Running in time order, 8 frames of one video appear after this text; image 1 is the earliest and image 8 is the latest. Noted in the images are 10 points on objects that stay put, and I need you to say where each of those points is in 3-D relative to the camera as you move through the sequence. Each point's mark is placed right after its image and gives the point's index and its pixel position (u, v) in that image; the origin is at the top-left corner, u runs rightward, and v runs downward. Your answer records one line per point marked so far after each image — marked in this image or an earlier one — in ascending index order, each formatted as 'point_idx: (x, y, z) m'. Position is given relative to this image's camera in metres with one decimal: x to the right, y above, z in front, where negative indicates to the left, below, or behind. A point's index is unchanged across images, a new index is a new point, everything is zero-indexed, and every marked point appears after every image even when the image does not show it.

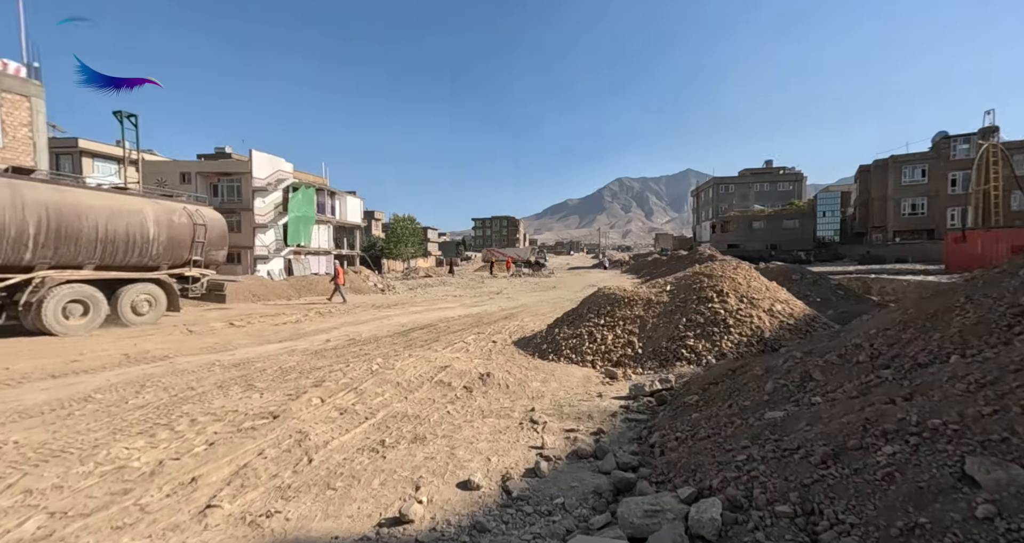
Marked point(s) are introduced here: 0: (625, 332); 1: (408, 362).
0: (+1.9, -1.0, +8.0) m
1: (-1.7, -1.5, +7.7) m
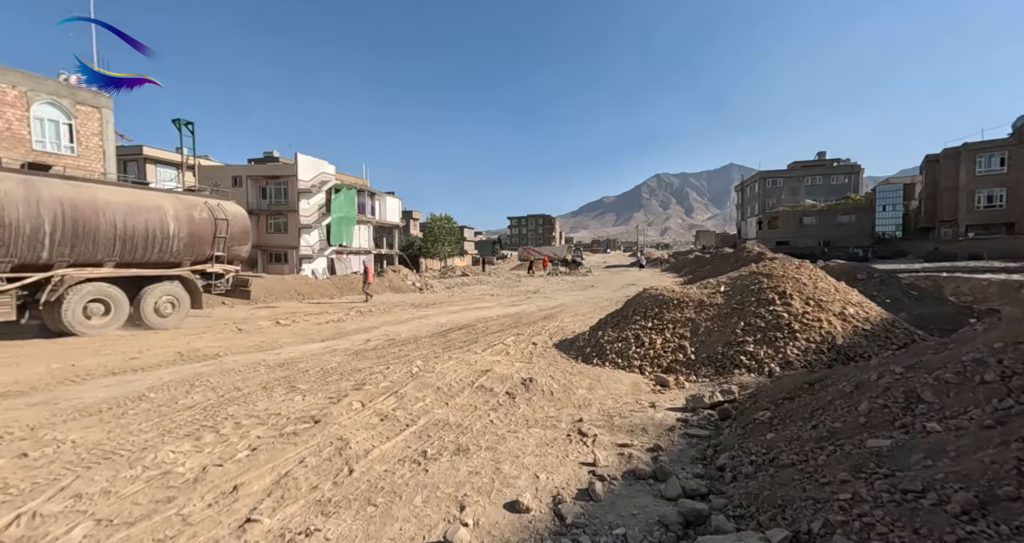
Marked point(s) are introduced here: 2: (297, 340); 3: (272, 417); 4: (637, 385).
0: (+2.6, -1.0, +7.6) m
1: (-1.0, -1.5, +7.6) m
2: (-5.4, -1.7, +12.1) m
3: (-2.7, -1.6, +5.3) m
4: (+1.7, -1.6, +6.6) m
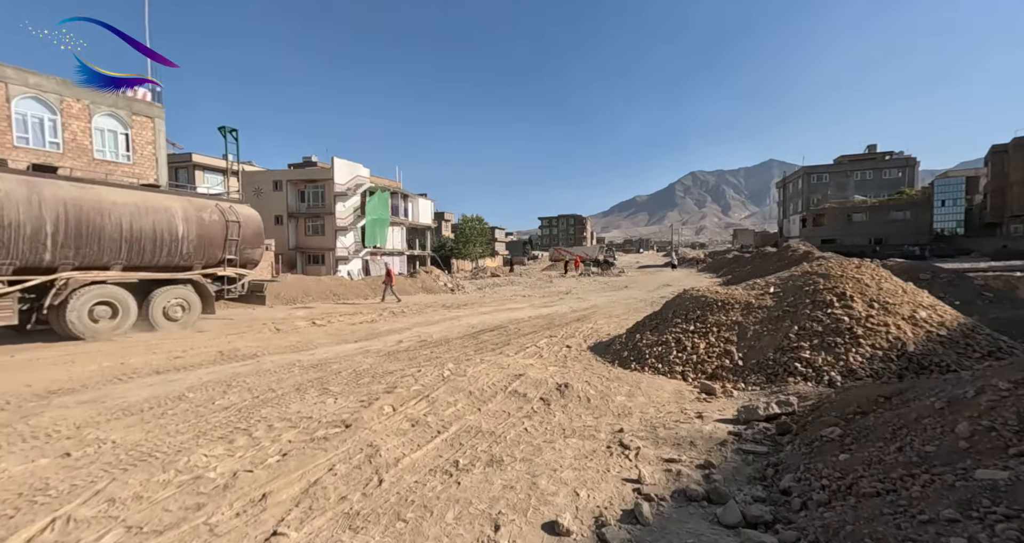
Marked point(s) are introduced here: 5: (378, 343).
0: (+3.1, -1.0, +7.2) m
1: (-0.5, -1.5, +7.4) m
2: (-4.6, -1.8, +12.2) m
3: (-2.3, -1.6, +5.3) m
4: (+2.2, -1.6, +6.2) m
5: (-3.2, -1.8, +11.4) m
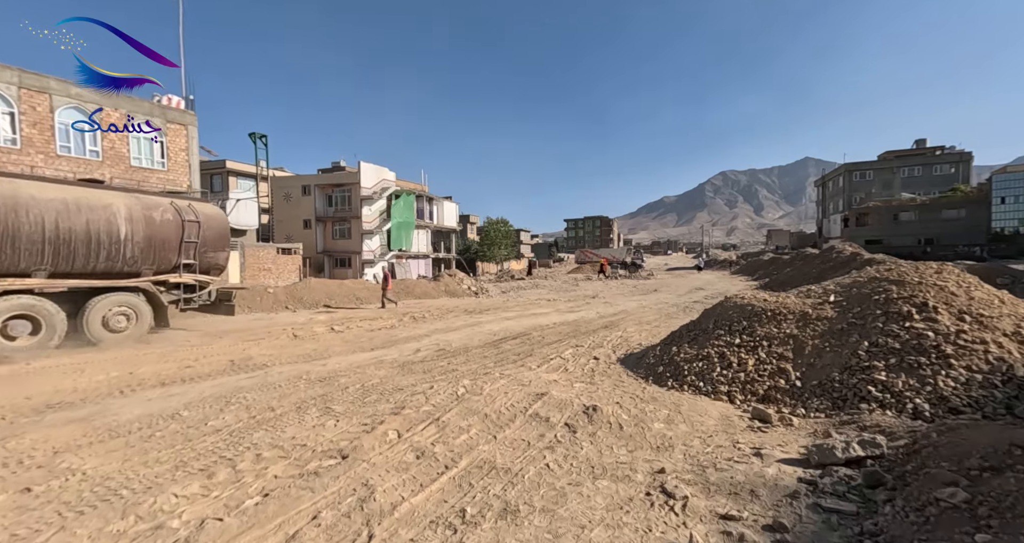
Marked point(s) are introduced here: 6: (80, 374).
0: (+3.4, -1.1, +6.3) m
1: (-0.2, -1.6, +6.7) m
2: (-4.0, -1.9, +11.7) m
3: (-2.1, -1.7, +4.7) m
4: (+2.4, -1.6, +5.4) m
5: (-2.7, -1.9, +10.9) m
6: (-7.6, -1.8, +8.4) m
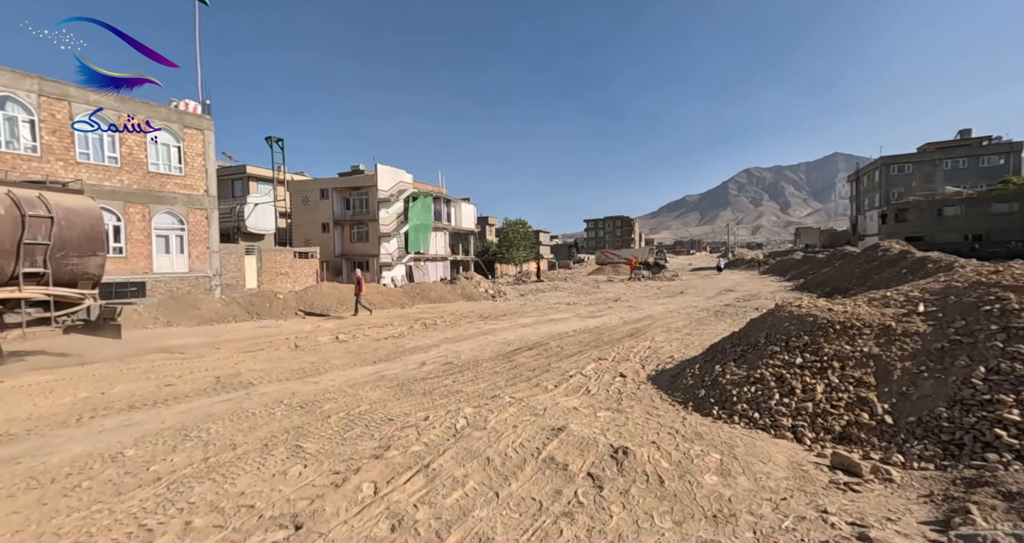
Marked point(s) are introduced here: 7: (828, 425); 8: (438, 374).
0: (+3.5, -1.1, +5.0) m
1: (-0.1, -1.7, +5.6) m
2: (-3.7, -2.0, +10.7) m
3: (-2.1, -1.8, +3.6) m
4: (+2.5, -1.7, +4.1) m
5: (-2.4, -2.0, +9.8) m
6: (-7.4, -2.0, +7.6) m
7: (+3.1, -1.5, +4.6) m
8: (-1.4, -1.9, +9.0) m
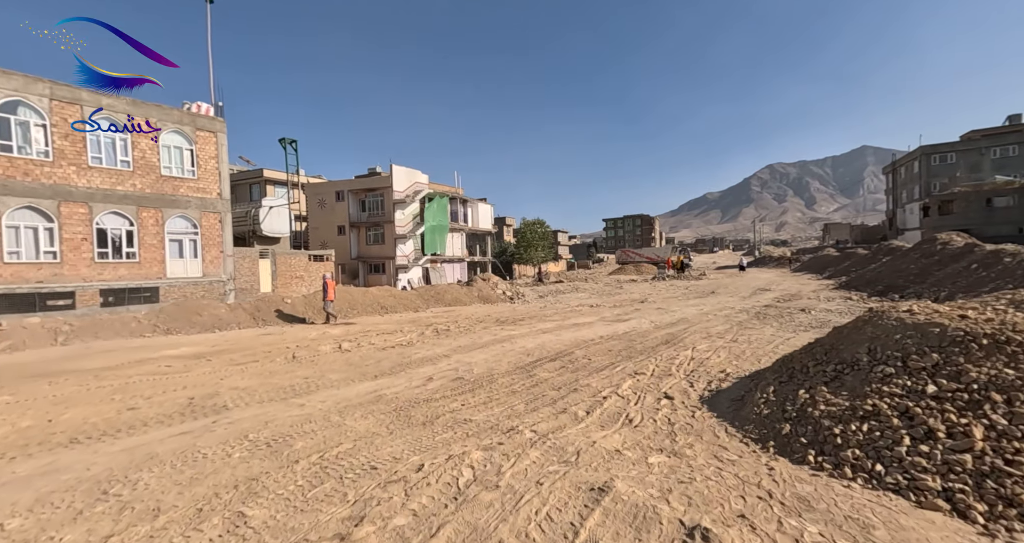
0: (+3.7, -1.1, +3.4) m
1: (+0.1, -1.7, +4.1) m
2: (-3.3, -2.1, +9.4) m
3: (-1.9, -1.8, +2.3) m
4: (+2.7, -1.6, +2.6) m
5: (-2.0, -2.0, +8.5) m
6: (-7.1, -2.0, +6.4) m
7: (+3.3, -1.5, +3.1) m
8: (-1.0, -1.9, +7.6) m
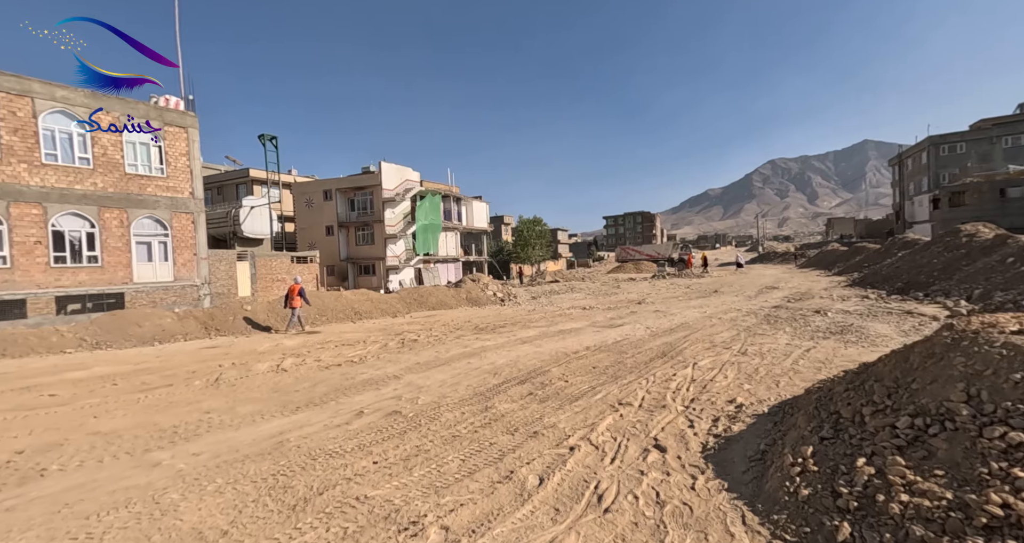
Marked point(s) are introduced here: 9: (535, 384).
0: (+3.0, -1.1, +1.5) m
1: (-0.6, -1.7, +2.2) m
2: (-4.0, -2.2, +7.6) m
3: (-2.7, -1.9, +0.4) m
4: (+1.9, -1.7, +0.7) m
5: (-2.7, -2.1, +6.6) m
6: (-7.8, -2.2, +4.6) m
7: (+2.5, -1.5, +1.2) m
8: (-1.8, -2.0, +5.7) m
9: (+0.4, -1.9, +8.2) m
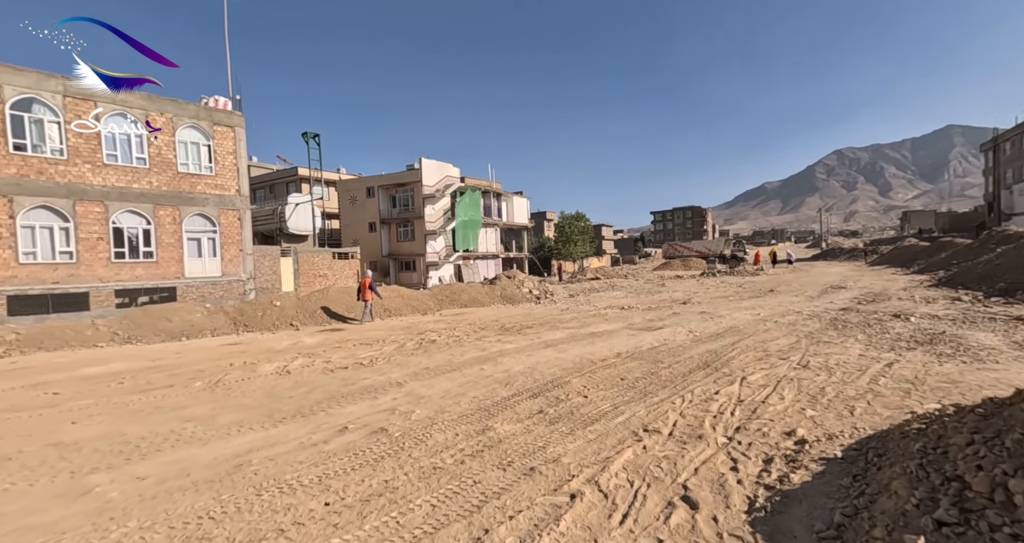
0: (+2.5, -1.1, +0.1) m
1: (-1.0, -1.7, +1.2) m
2: (-3.9, -2.1, +6.9) m
3: (-3.3, -1.9, -0.4) m
4: (+1.4, -1.7, -0.6) m
5: (-2.7, -2.0, +5.8) m
6: (-8.0, -2.1, +4.2) m
7: (+2.0, -1.5, -0.1) m
8: (-1.8, -1.9, +4.8) m
9: (+0.6, -1.8, +7.0) m
